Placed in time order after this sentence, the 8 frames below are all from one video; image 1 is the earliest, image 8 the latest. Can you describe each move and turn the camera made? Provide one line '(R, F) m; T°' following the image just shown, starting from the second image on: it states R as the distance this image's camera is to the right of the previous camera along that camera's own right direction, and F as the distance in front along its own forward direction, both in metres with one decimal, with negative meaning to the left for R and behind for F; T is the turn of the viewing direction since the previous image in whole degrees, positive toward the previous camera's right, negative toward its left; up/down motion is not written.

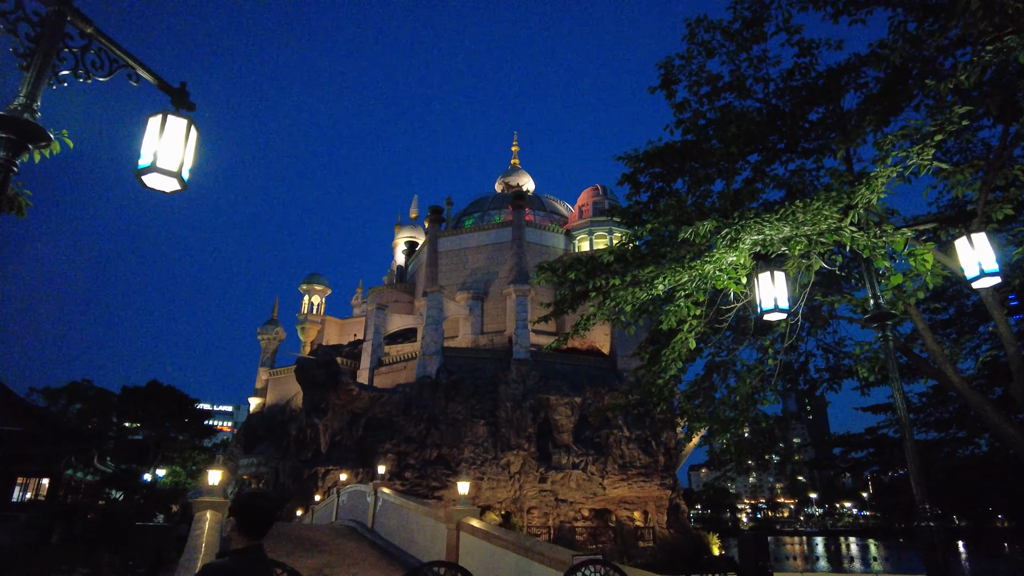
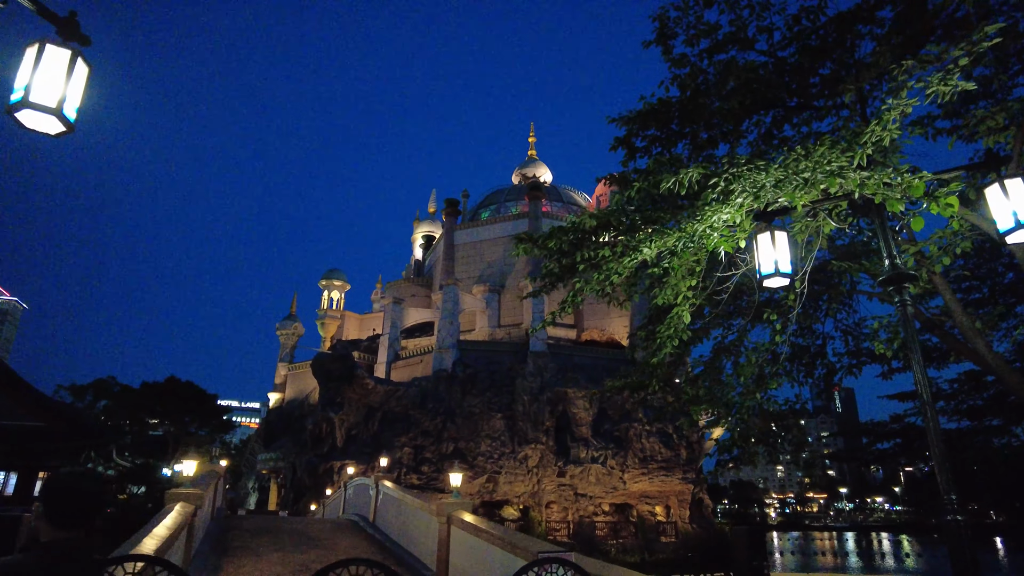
(+0.3, +0.5) m; -2°
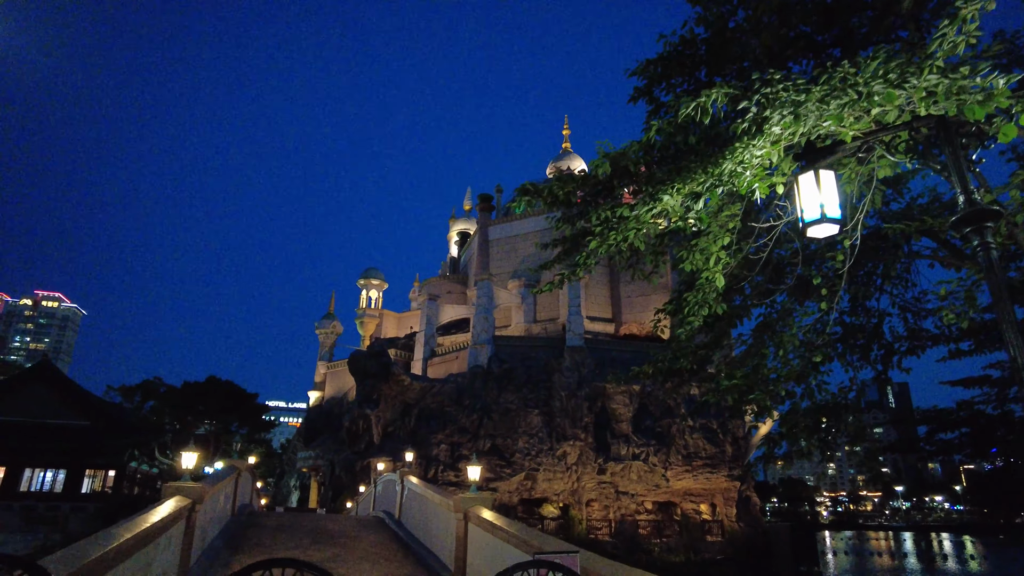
(+0.2, +0.5) m; -4°
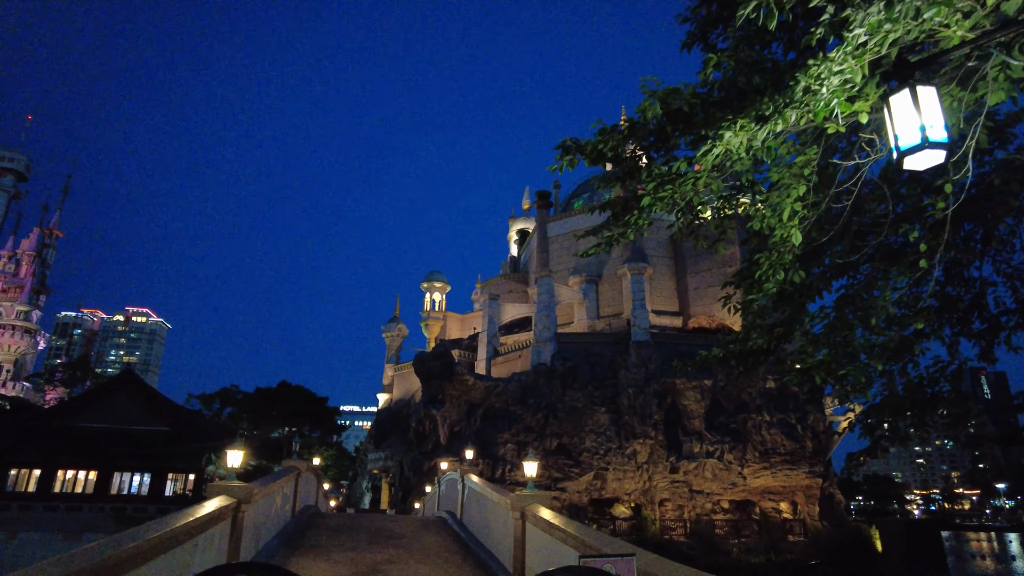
(+0.1, +0.4) m; -6°
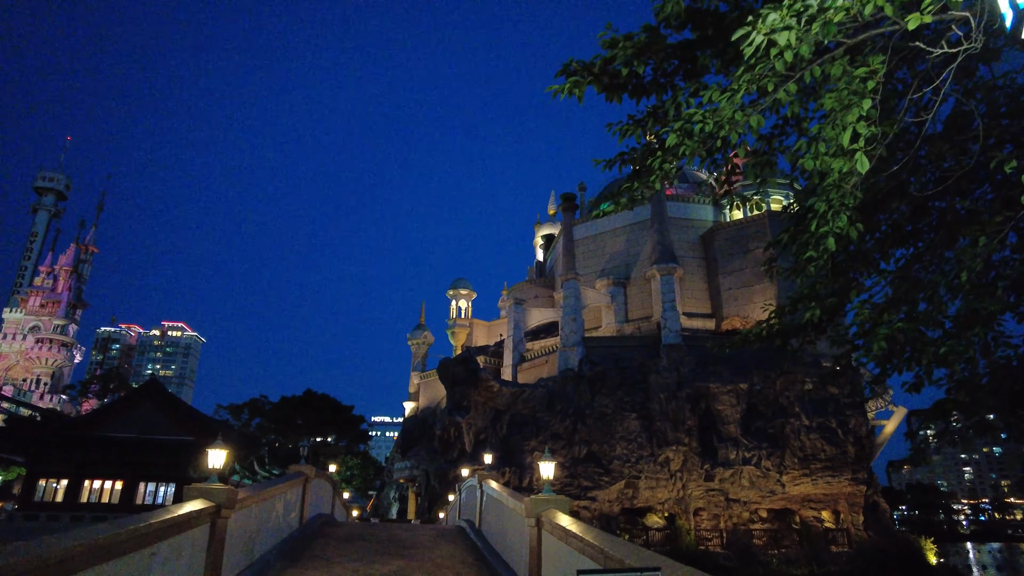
(+0.1, +0.7) m; -3°
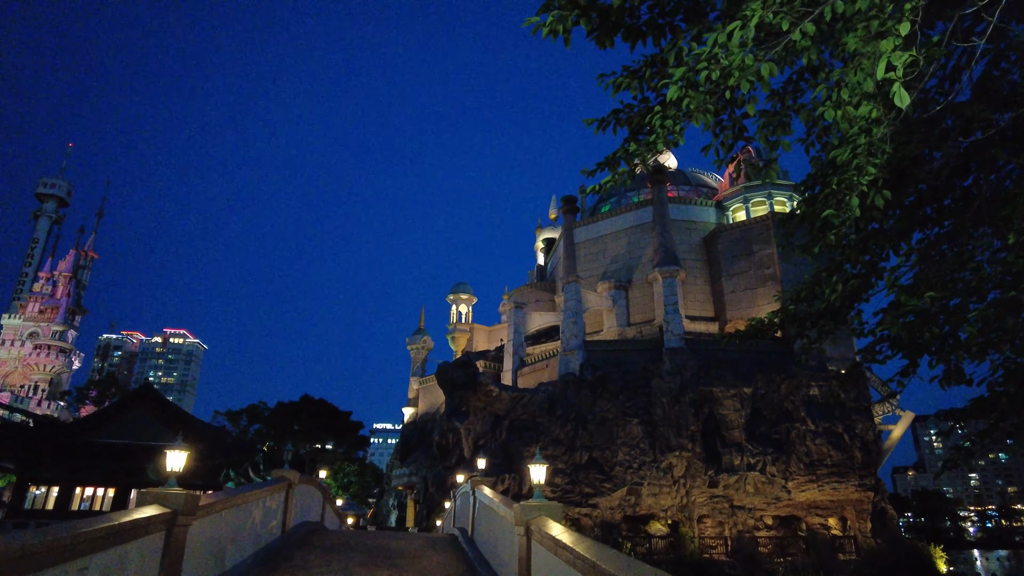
(+0.1, +0.4) m; 0°
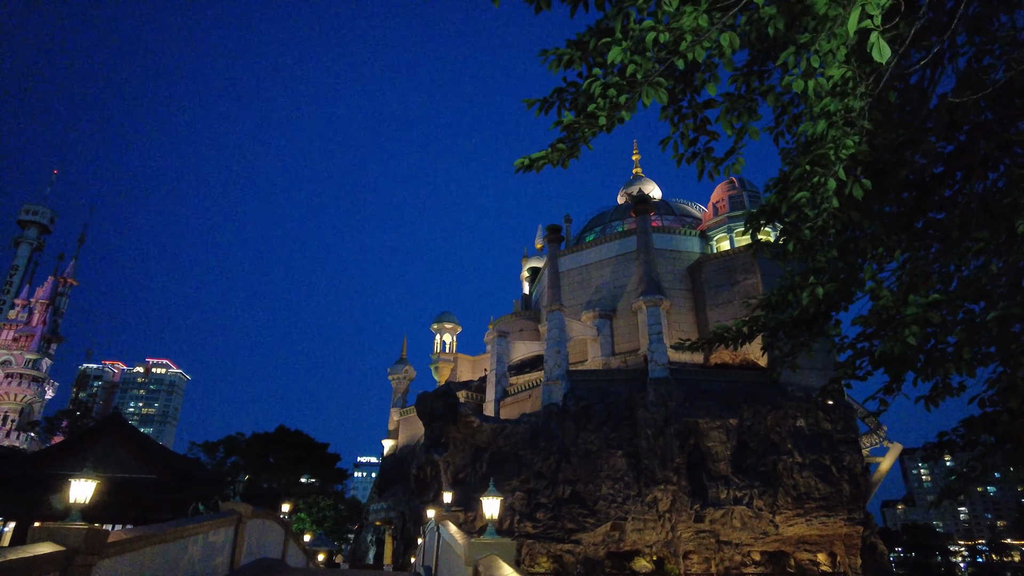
(+0.3, +0.4) m; +1°
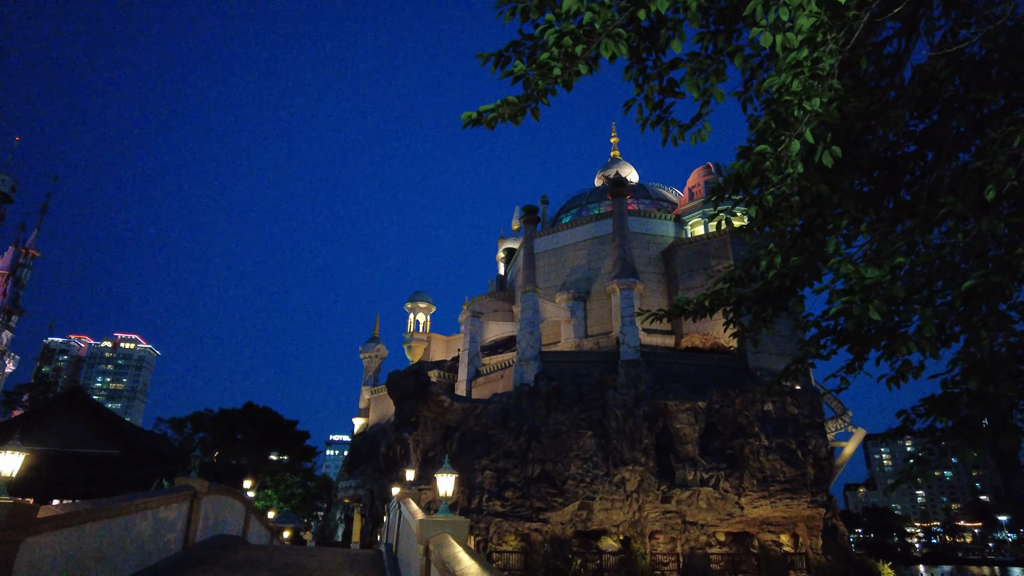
(+0.1, +0.2) m; +2°
